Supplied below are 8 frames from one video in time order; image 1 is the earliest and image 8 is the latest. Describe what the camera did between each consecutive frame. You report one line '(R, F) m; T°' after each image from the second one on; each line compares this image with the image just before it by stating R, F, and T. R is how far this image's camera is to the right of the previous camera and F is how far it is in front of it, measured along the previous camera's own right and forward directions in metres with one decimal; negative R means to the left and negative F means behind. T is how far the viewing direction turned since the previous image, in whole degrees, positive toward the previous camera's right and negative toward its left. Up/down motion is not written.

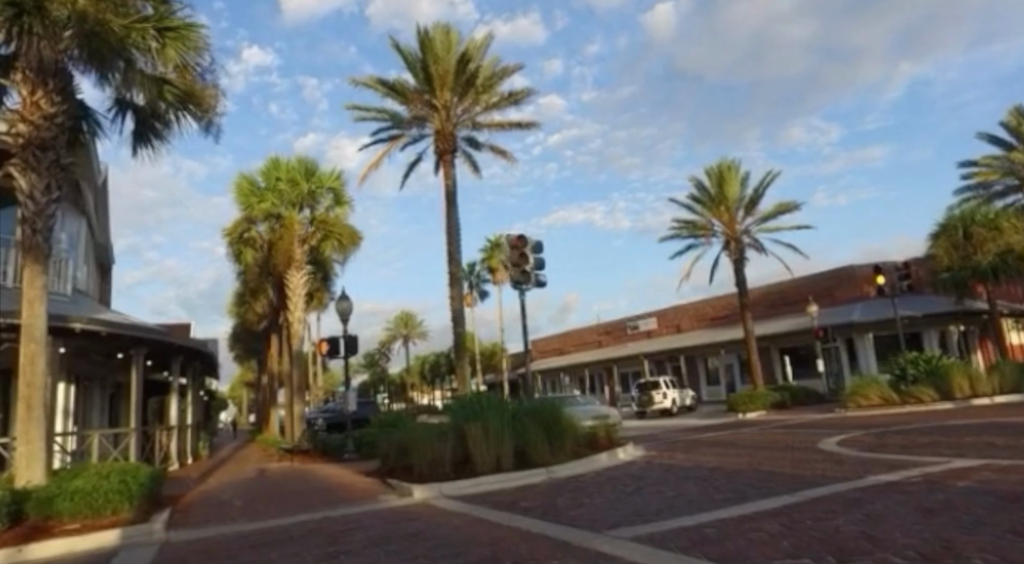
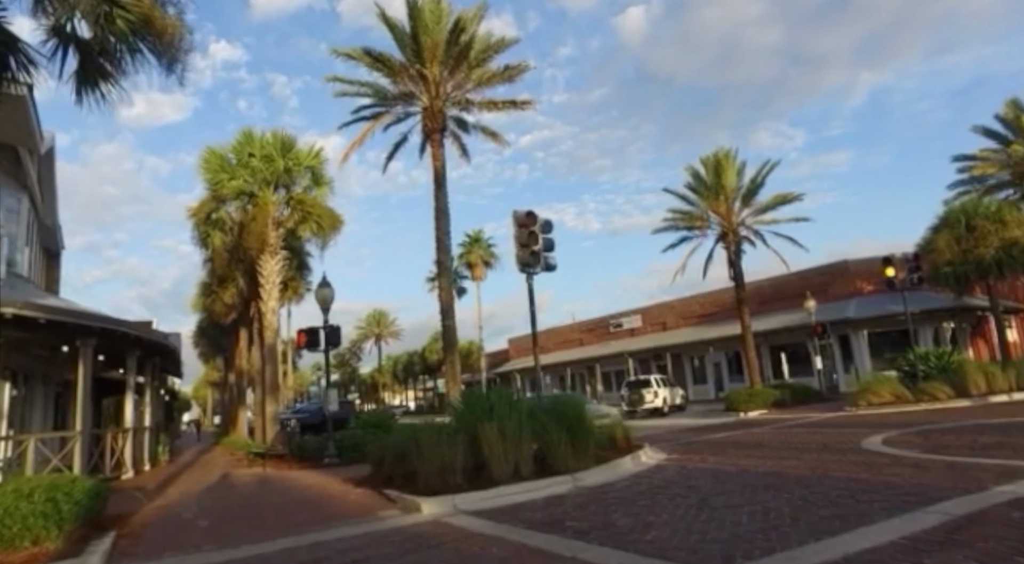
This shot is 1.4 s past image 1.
(-0.8, +1.9) m; +2°
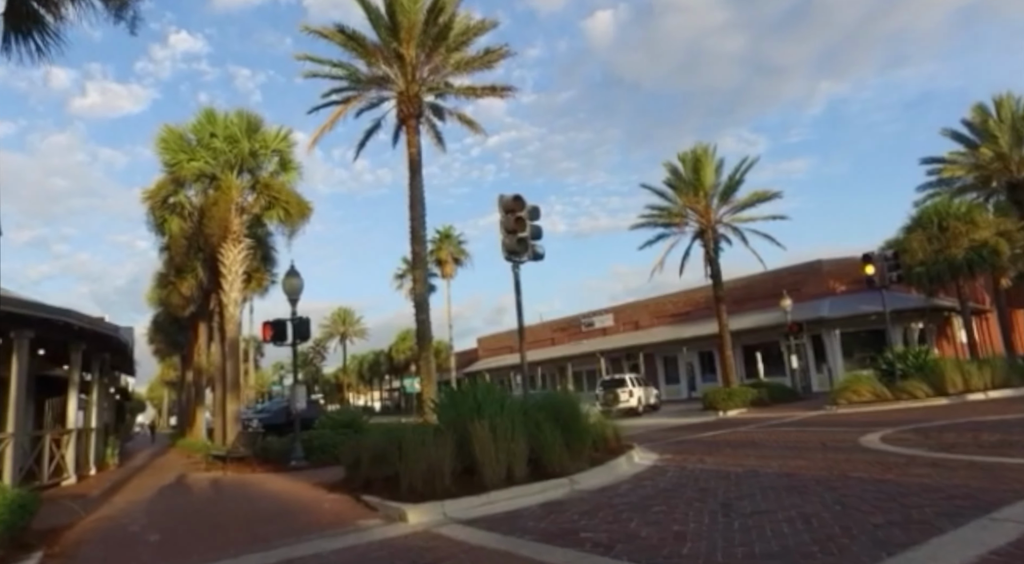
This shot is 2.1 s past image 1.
(-0.4, +1.0) m; +3°
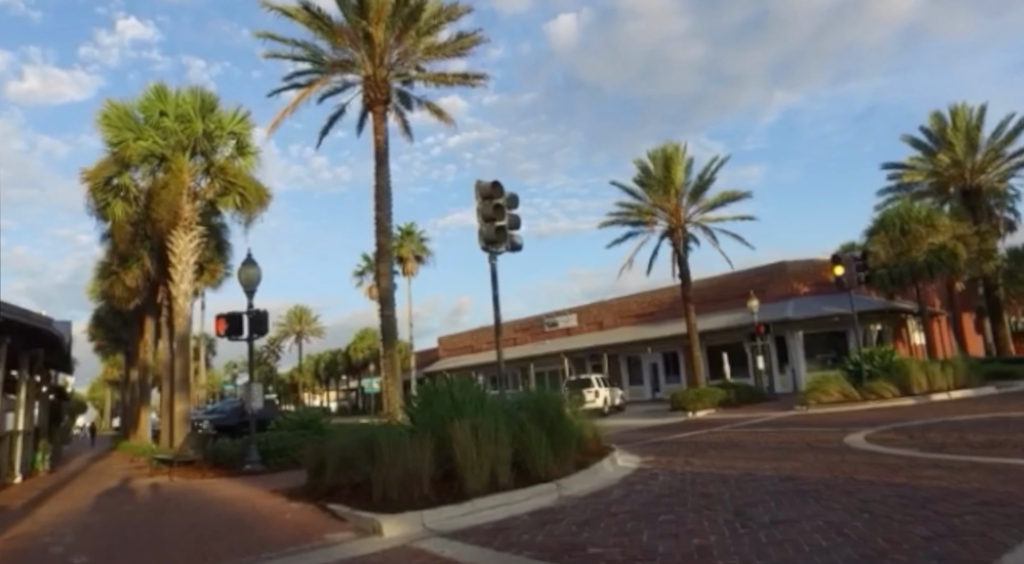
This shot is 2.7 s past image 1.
(-0.3, +0.9) m; +3°
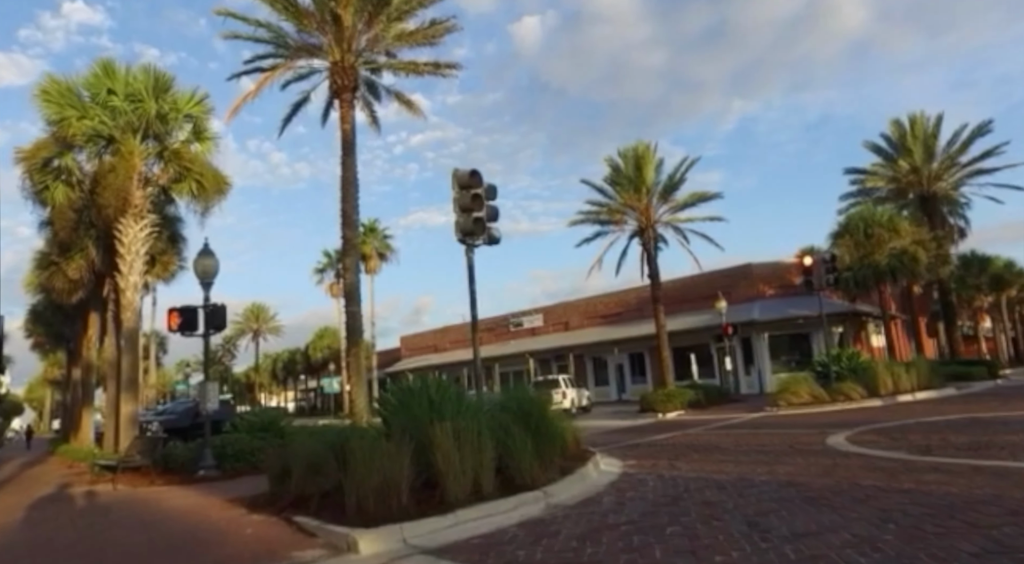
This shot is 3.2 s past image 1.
(-0.3, +0.7) m; +3°
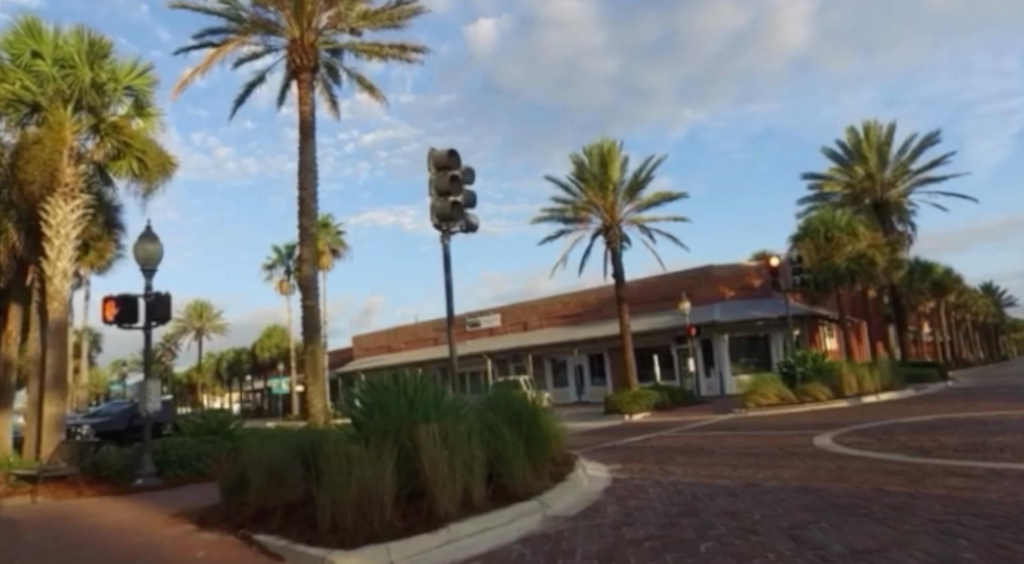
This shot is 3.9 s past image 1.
(-0.5, +1.0) m; +4°
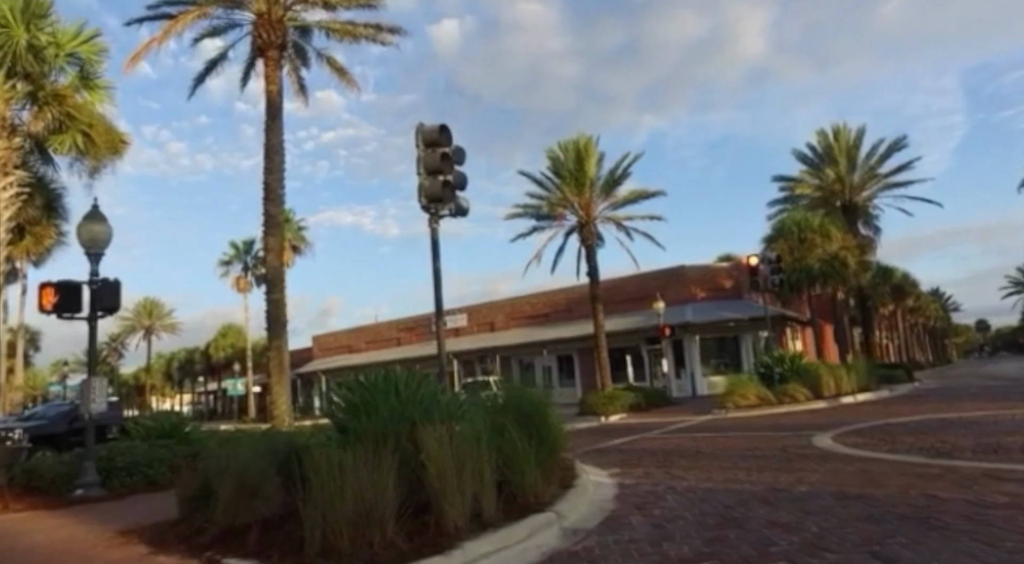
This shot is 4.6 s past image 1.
(-0.5, +1.0) m; +3°
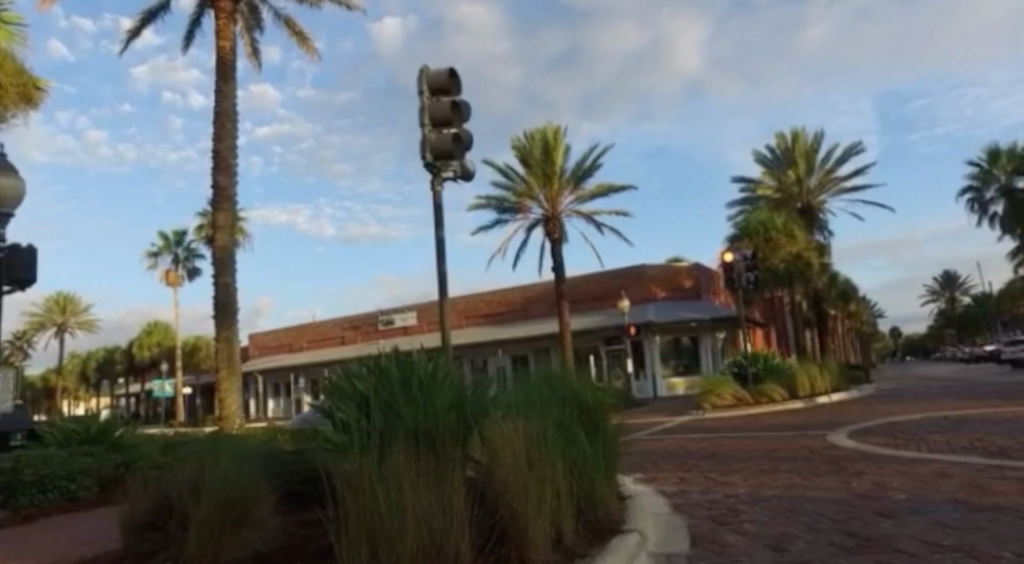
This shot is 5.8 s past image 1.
(-1.0, +1.7) m; +5°
